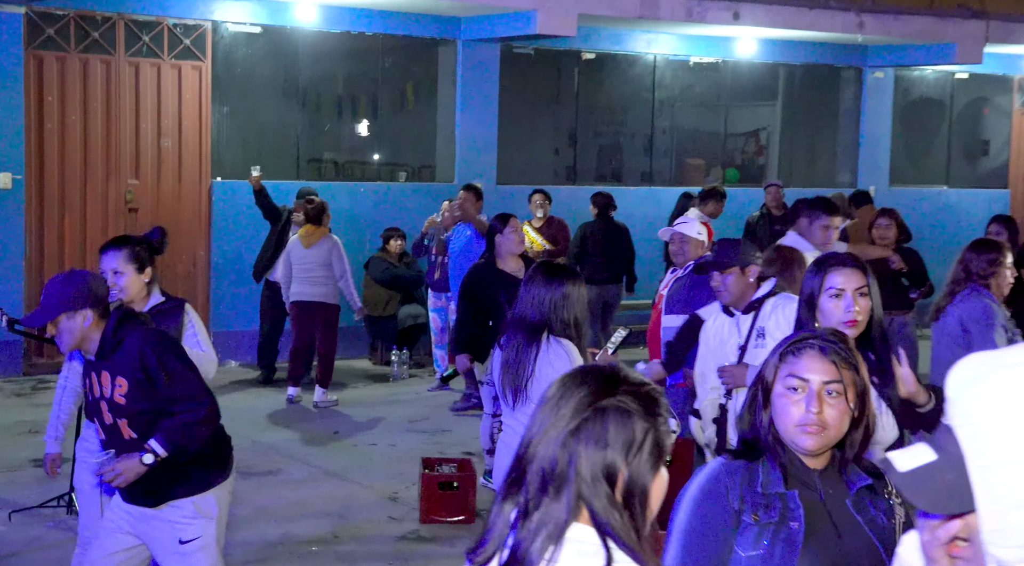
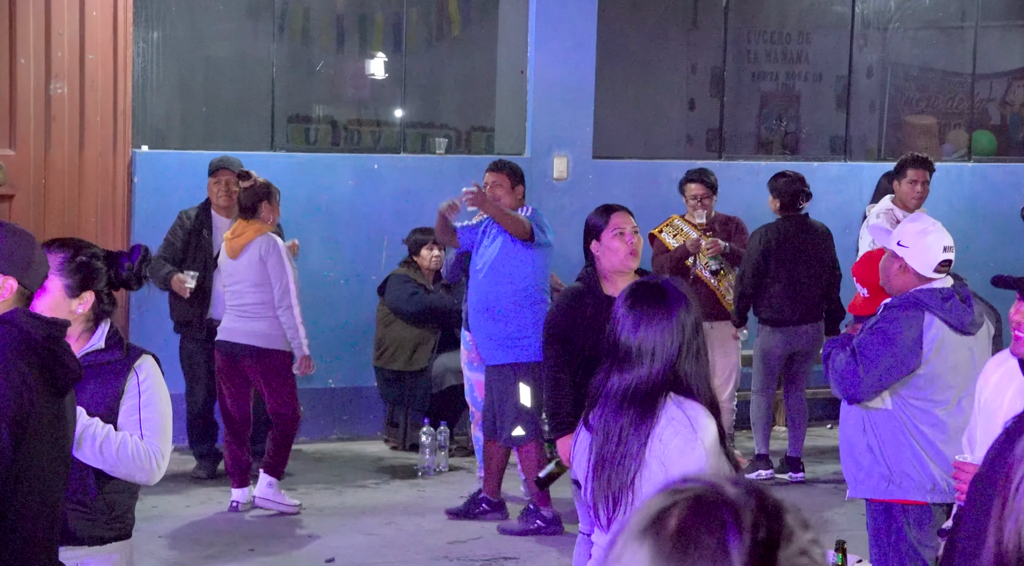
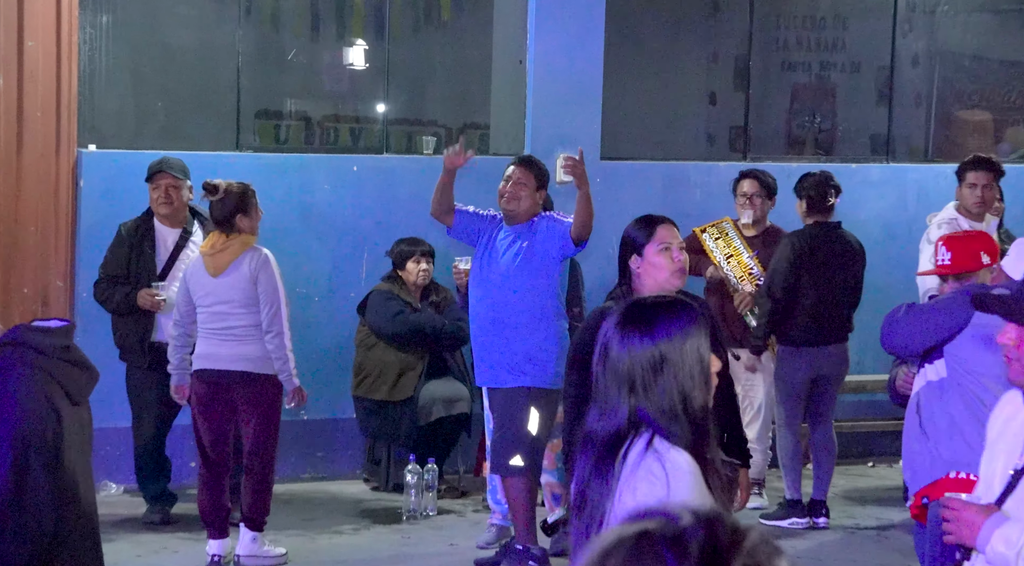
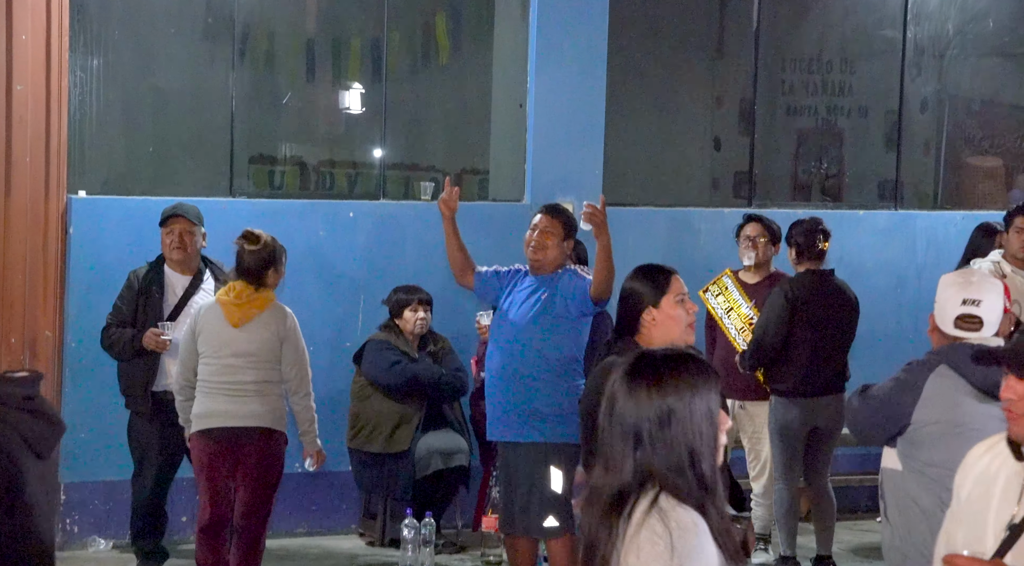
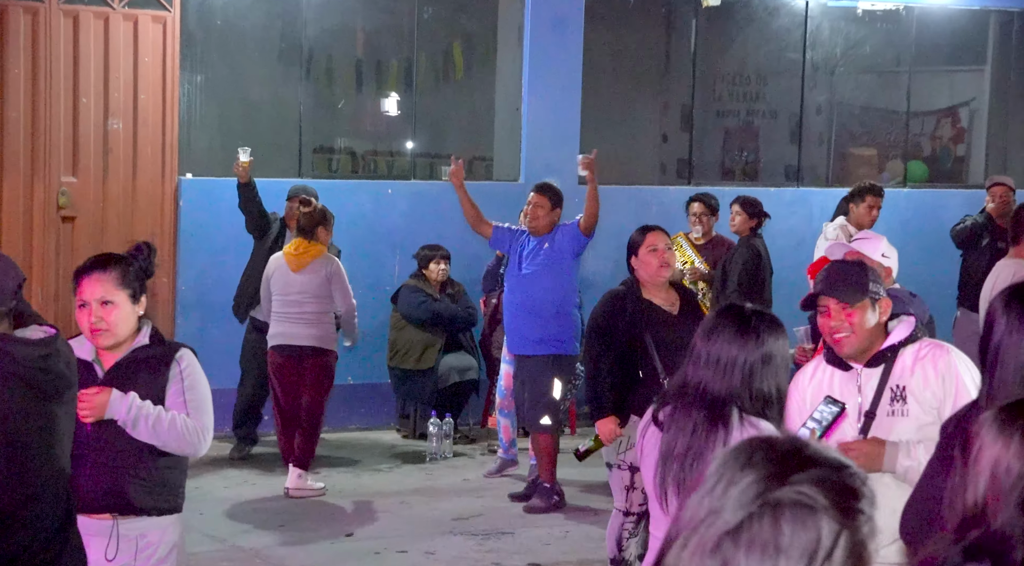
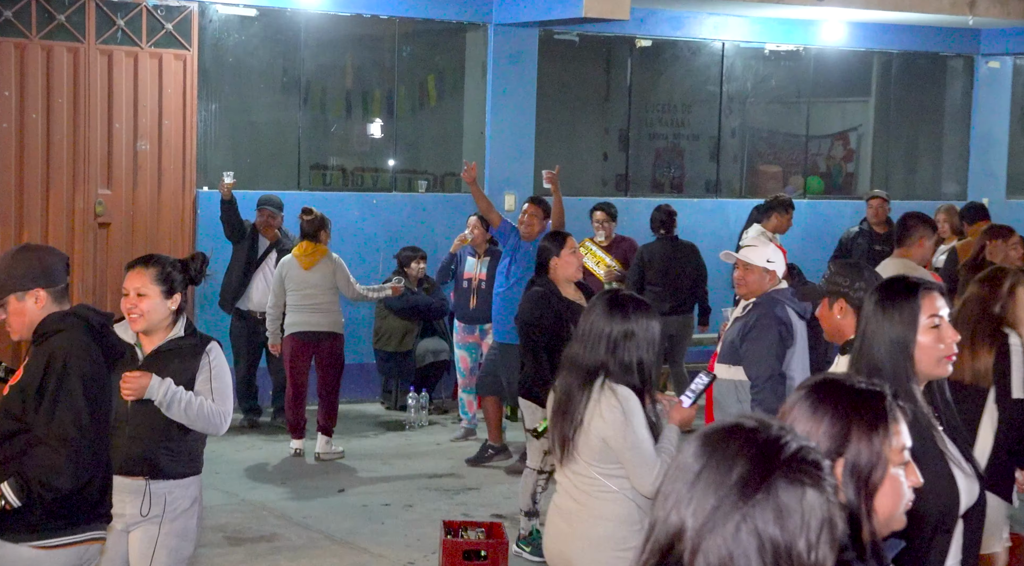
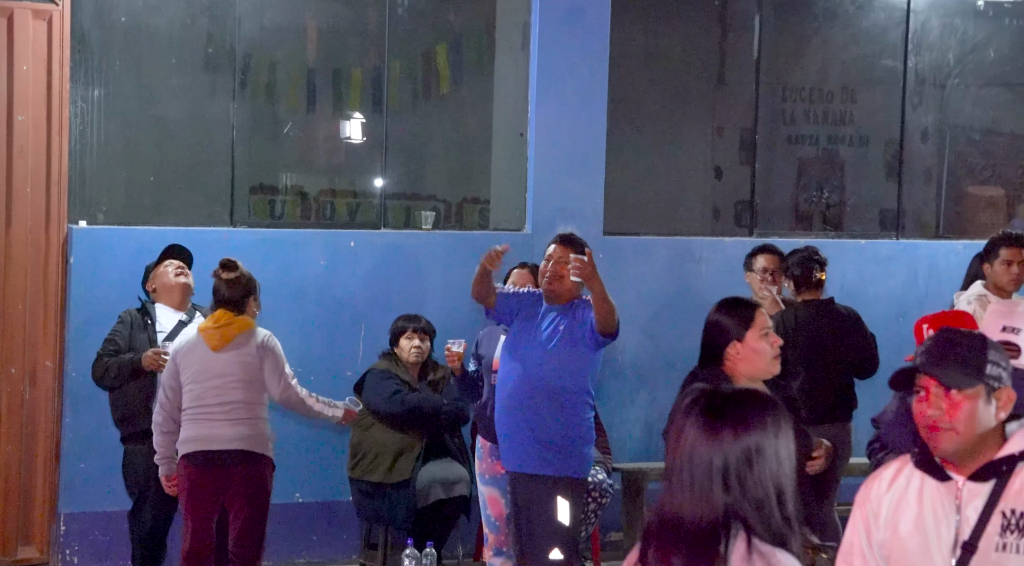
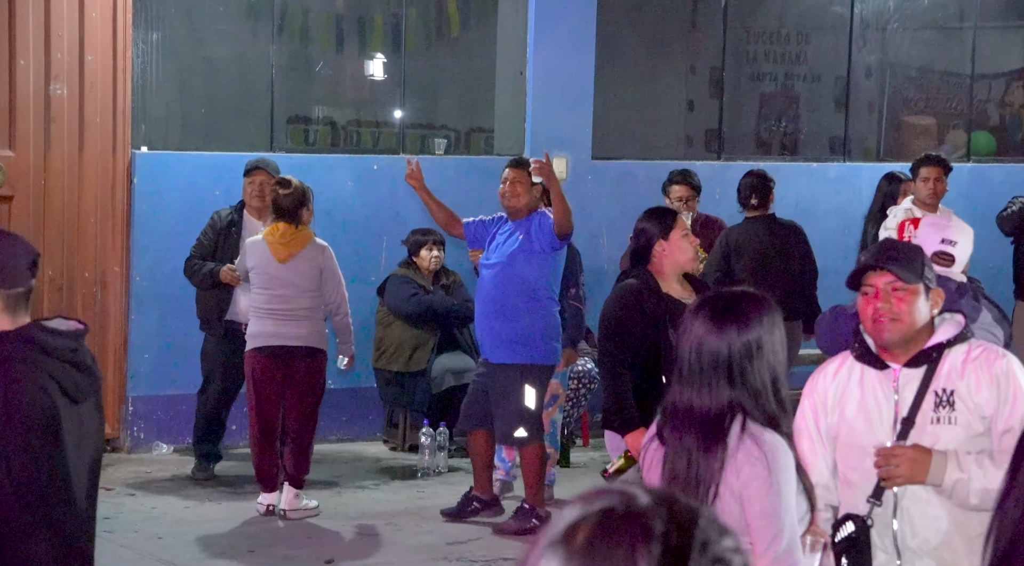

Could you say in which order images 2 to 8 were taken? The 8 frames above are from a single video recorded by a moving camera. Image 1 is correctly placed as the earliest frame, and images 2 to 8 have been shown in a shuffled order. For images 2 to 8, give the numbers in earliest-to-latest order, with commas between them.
6, 5, 2, 8, 3, 4, 7
